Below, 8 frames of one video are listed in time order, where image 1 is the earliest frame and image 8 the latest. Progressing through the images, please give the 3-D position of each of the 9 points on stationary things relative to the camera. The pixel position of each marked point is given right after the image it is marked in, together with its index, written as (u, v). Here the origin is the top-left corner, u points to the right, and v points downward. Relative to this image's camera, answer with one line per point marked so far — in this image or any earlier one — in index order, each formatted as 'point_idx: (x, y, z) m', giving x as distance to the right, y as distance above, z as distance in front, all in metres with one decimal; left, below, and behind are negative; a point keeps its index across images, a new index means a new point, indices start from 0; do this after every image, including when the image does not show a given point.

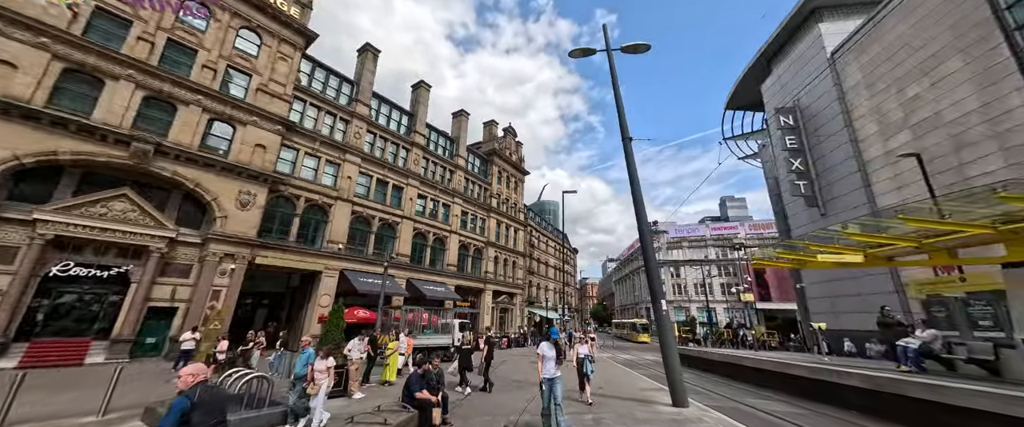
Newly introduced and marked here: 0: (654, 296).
0: (+3.8, -2.3, +9.1) m
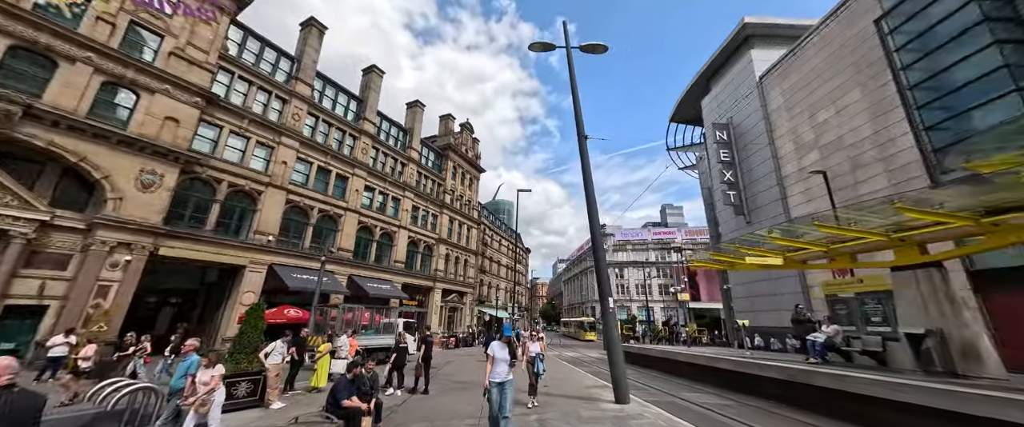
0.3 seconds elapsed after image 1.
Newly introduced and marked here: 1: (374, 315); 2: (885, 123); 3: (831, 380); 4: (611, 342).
0: (+2.4, -2.2, +9.1) m
1: (-7.4, -5.4, +18.3) m
2: (+20.3, +4.9, +18.8) m
3: (+7.0, -3.7, +7.7) m
4: (+2.5, -3.3, +8.7) m
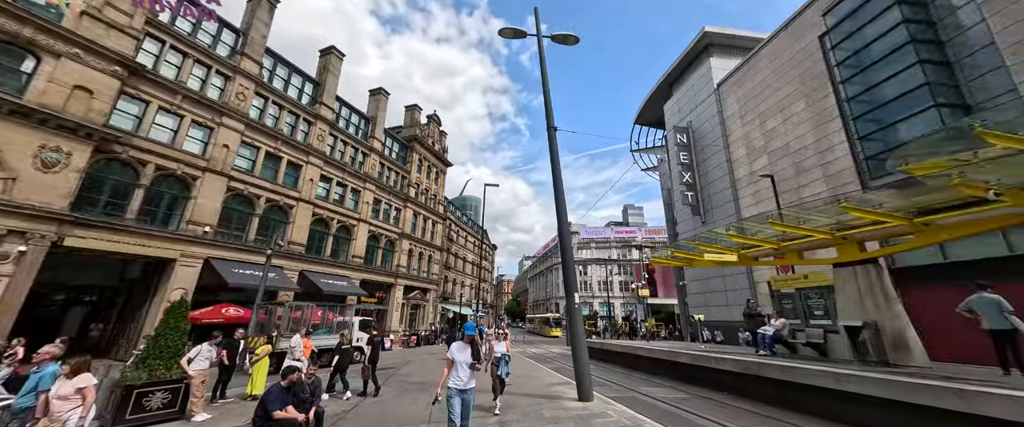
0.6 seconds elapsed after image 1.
0: (+1.5, -2.1, +8.9) m
1: (-9.2, -4.9, +17.1) m
2: (+18.4, +4.9, +20.1) m
3: (+6.1, -3.6, +7.9) m
4: (+1.6, -3.1, +8.4) m
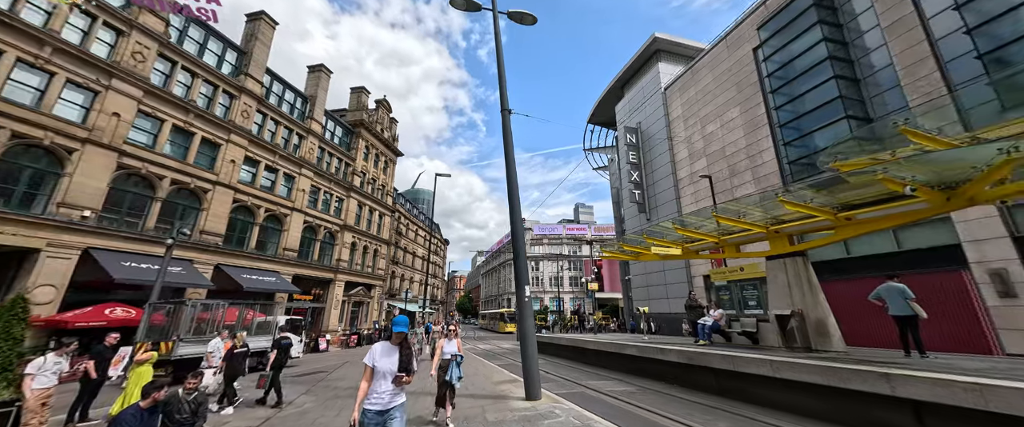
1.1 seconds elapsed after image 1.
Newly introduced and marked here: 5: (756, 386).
0: (+0.1, -1.7, +8.2) m
1: (-11.6, -4.3, +15.0) m
2: (+15.6, +5.0, +21.5) m
3: (+4.8, -3.4, +7.9) m
4: (+0.3, -2.8, +7.8) m
5: (+5.3, -3.7, +7.3) m
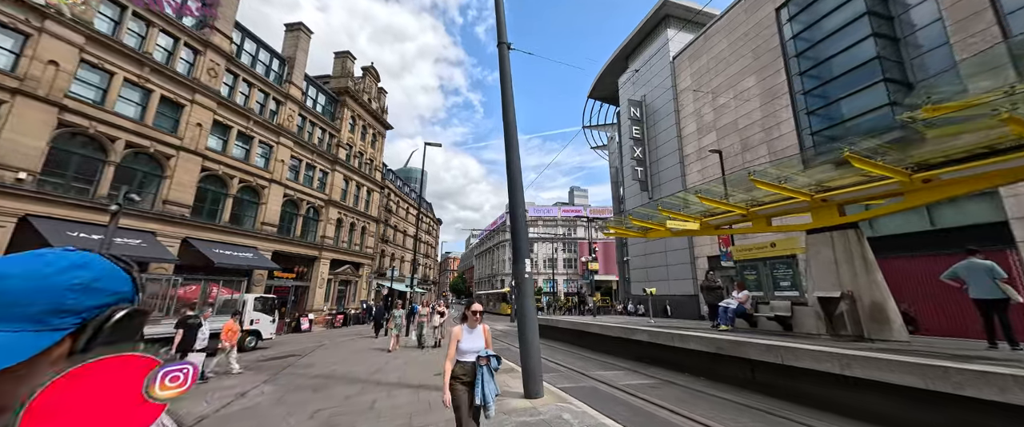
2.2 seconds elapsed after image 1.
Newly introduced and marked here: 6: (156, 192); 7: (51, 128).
0: (+0.1, -0.9, +6.7) m
1: (-11.8, -3.0, +13.4) m
2: (+15.4, +6.3, +19.9) m
3: (+4.7, -2.6, +6.6) m
4: (+0.2, -2.0, +6.4) m
5: (+5.3, -3.0, +6.0) m
6: (-18.0, +1.1, +17.4) m
7: (-18.7, +3.4, +14.1) m
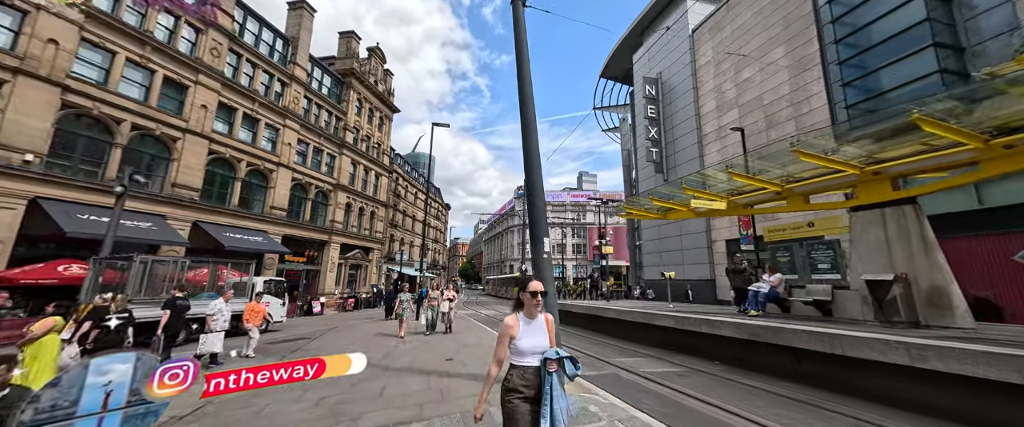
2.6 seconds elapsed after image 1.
0: (+0.4, -0.4, +6.2) m
1: (-11.3, -2.3, +13.2) m
2: (+16.0, +7.4, +18.6) m
3: (+5.0, -2.2, +6.0) m
4: (+0.5, -1.5, +5.8) m
5: (+5.5, -2.5, +5.4) m
6: (-17.4, +1.9, +17.2) m
7: (-18.2, +4.1, +13.8) m
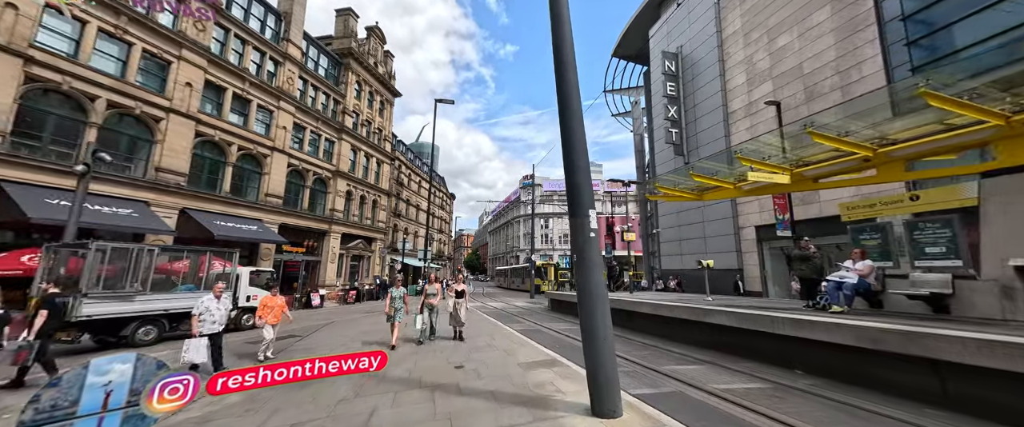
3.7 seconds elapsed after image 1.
0: (+0.8, 0.0, +4.5) m
1: (-10.7, -1.7, +11.8) m
2: (+16.6, +8.3, +16.5) m
3: (+5.5, -1.7, +4.3) m
4: (+0.9, -1.1, +4.2) m
5: (+6.0, -2.0, +3.7) m
6: (-16.8, +2.5, +15.8) m
7: (-17.6, +4.7, +12.4) m
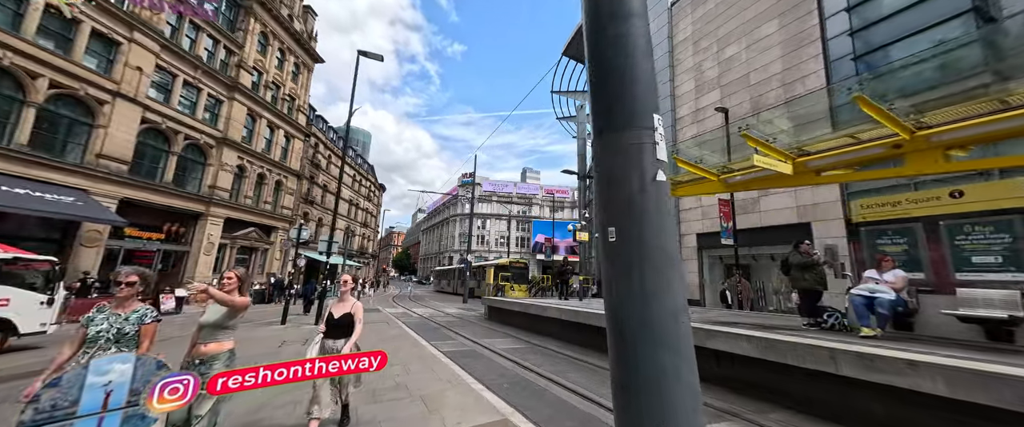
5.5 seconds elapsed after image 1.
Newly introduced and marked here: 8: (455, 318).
0: (+0.5, +0.5, +1.9) m
1: (-12.3, -0.6, +6.9) m
2: (+14.2, +7.7, +16.7) m
3: (+5.0, -1.5, +2.5) m
4: (+0.6, -0.6, +1.6) m
5: (+5.6, -1.9, +2.0) m
6: (-18.7, +4.0, +9.7) m
7: (-18.8, +6.2, +6.3) m
8: (-2.7, -5.1, +17.0) m
